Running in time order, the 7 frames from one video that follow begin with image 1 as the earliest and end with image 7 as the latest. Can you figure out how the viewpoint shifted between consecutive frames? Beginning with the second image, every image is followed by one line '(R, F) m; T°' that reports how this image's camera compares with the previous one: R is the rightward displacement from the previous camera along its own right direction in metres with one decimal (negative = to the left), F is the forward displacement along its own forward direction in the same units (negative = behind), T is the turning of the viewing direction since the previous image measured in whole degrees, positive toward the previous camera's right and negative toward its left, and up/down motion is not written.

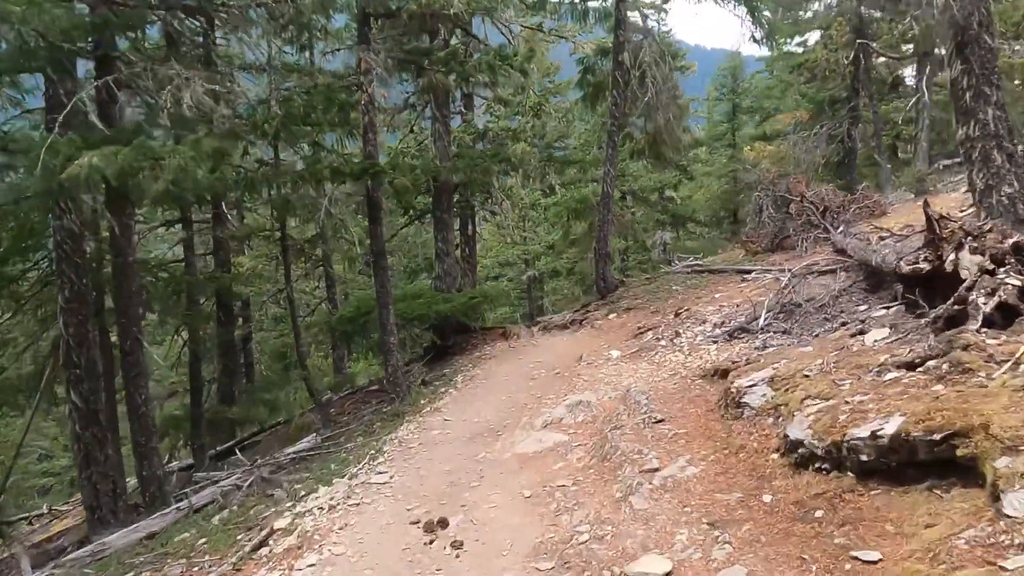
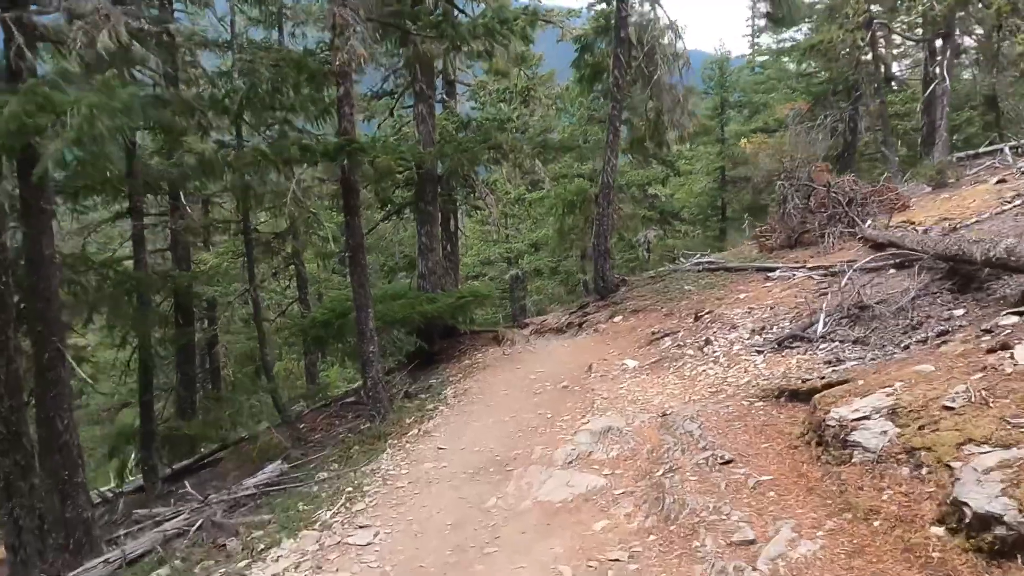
(-0.3, +1.4) m; +2°
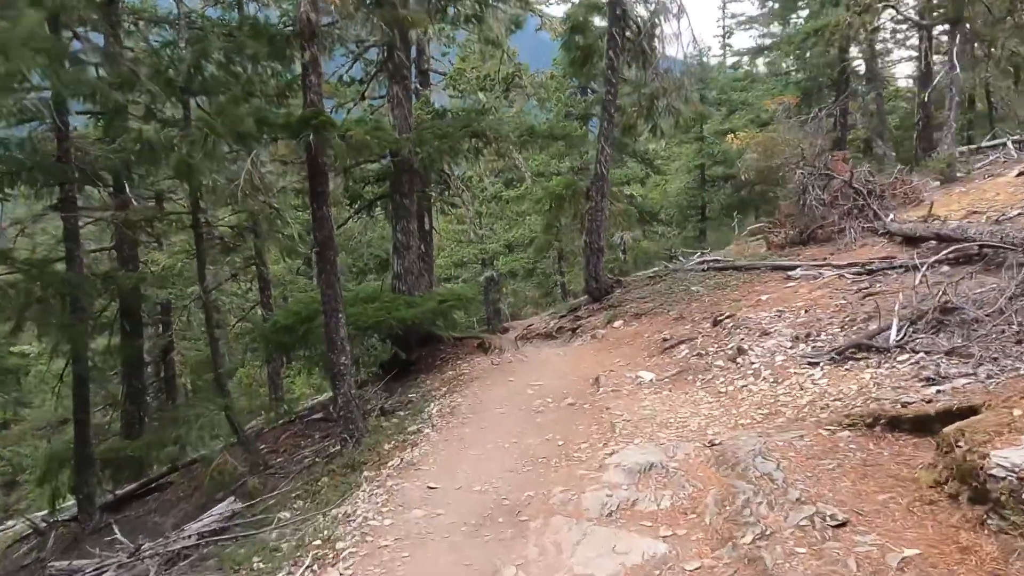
(-0.3, +1.3) m; +2°
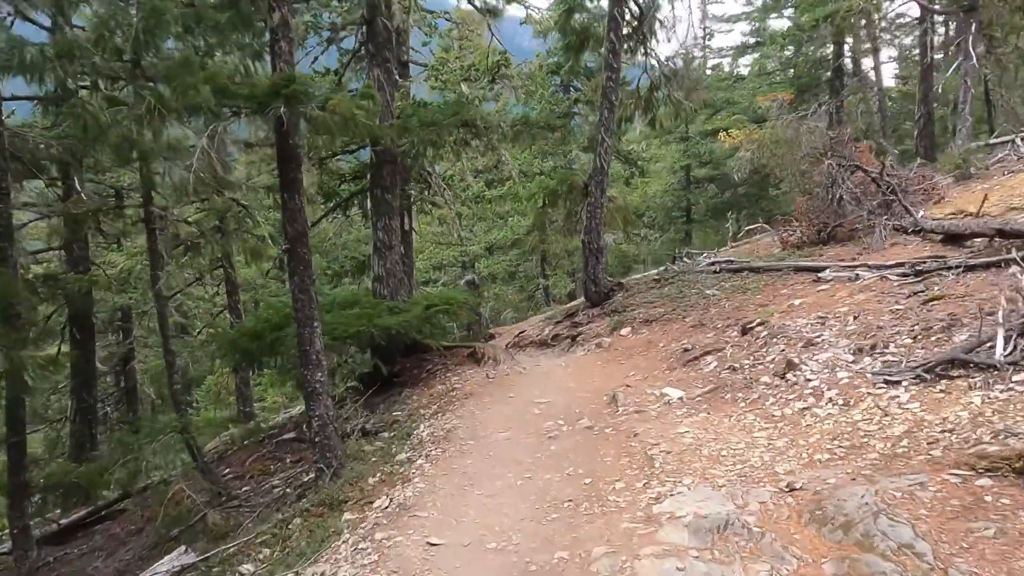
(-0.3, +1.1) m; +2°
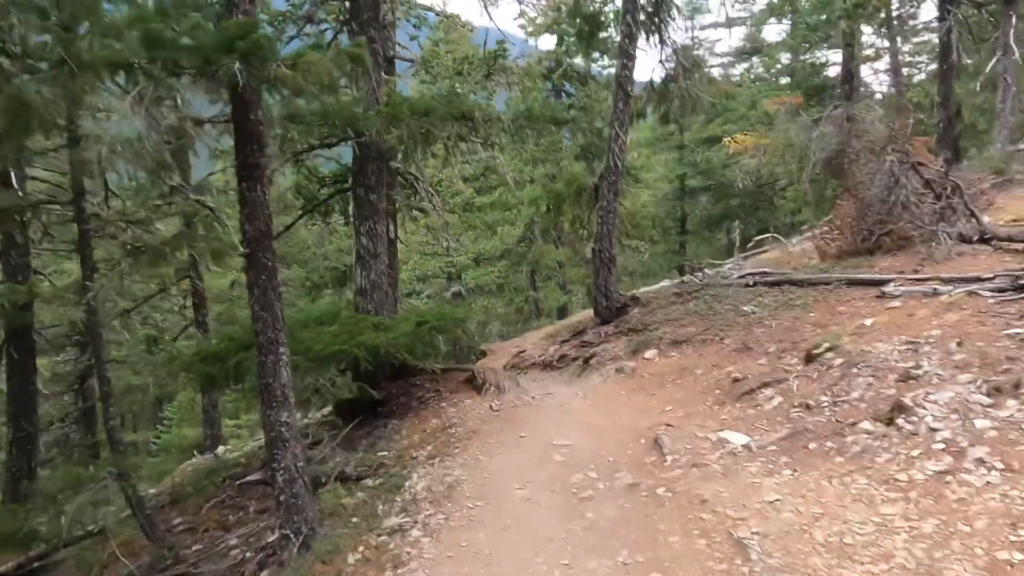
(-0.3, +1.4) m; +1°
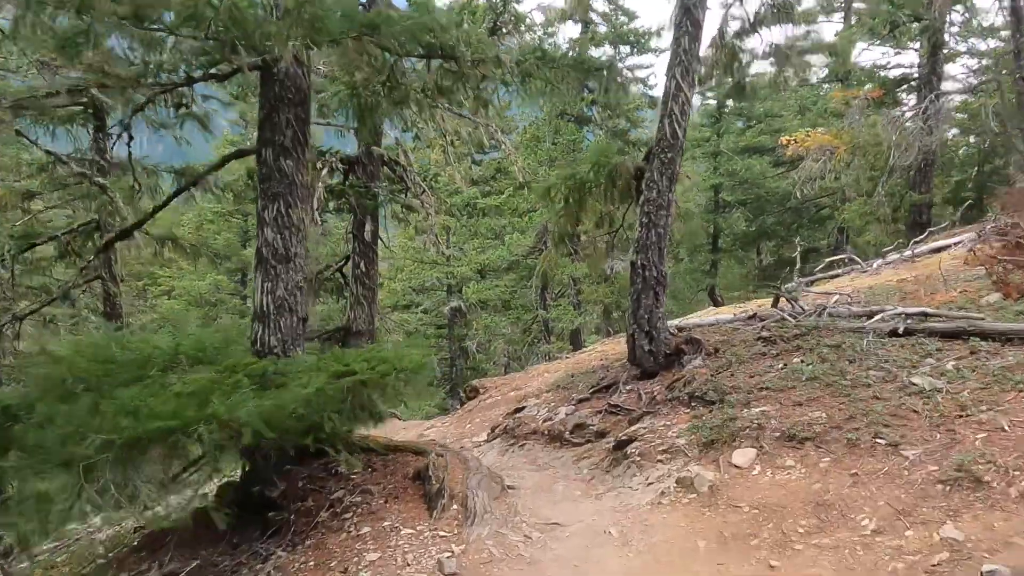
(+0.2, +3.6) m; -1°
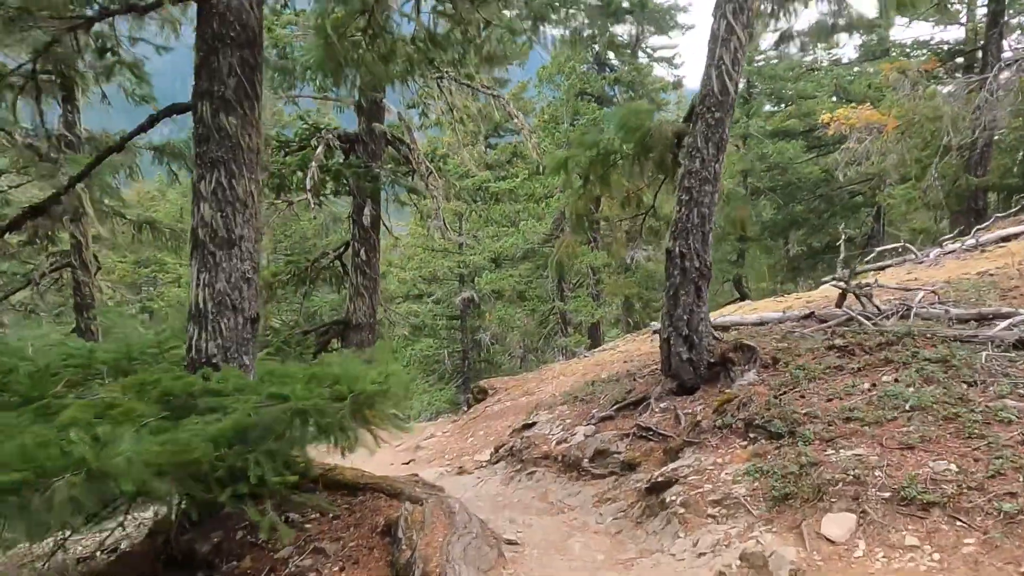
(+0.1, +1.3) m; -1°
